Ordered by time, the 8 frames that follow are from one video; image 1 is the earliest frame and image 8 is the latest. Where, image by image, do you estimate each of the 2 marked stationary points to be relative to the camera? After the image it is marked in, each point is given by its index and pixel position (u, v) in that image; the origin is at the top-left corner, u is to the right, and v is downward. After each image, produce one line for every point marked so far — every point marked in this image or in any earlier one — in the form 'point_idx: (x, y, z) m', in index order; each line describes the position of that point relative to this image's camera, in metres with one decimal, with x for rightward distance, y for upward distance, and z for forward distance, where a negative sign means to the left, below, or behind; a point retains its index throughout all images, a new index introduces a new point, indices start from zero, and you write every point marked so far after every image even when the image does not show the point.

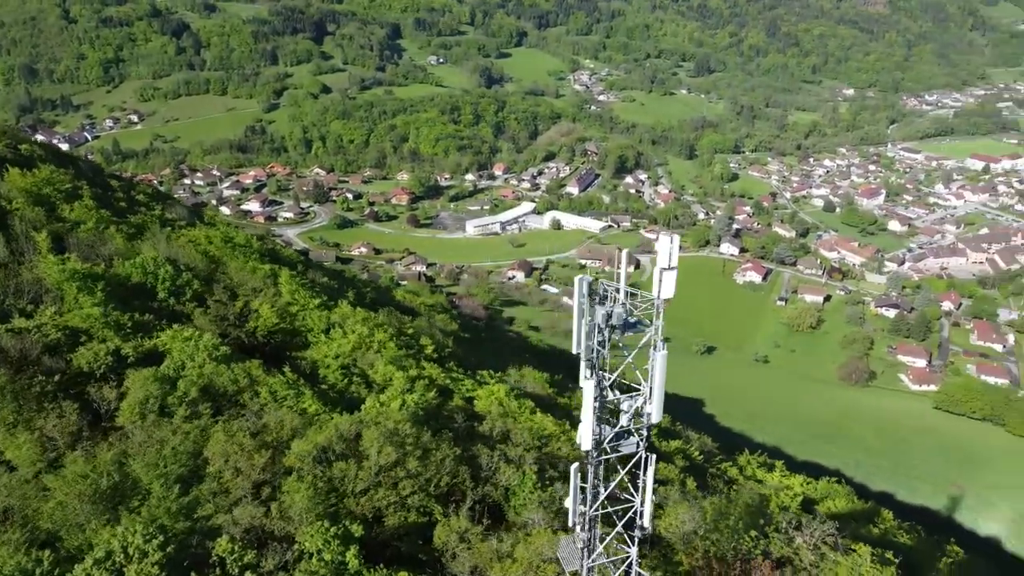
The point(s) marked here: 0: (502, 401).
0: (0.0, -0.8, +5.5) m
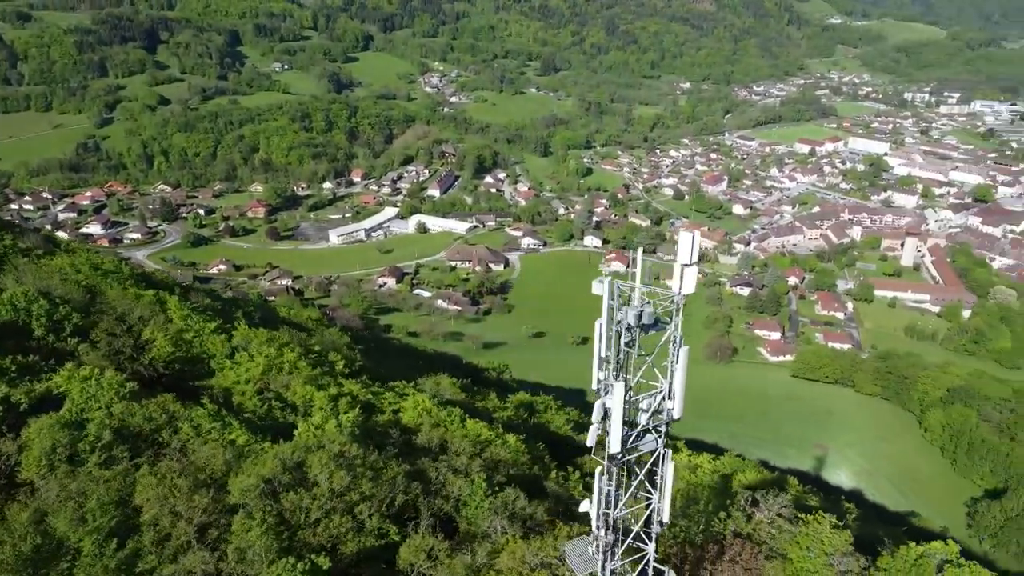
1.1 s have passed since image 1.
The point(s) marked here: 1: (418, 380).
0: (-0.5, -0.8, +5.4) m
1: (-0.8, -0.8, +6.8) m
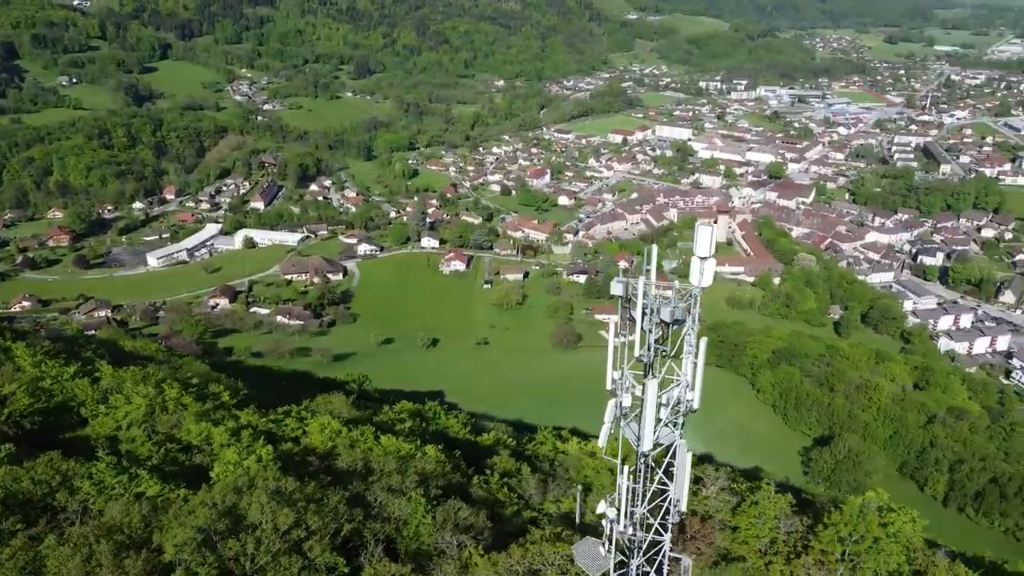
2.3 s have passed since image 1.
0: (-1.1, -0.9, +5.2) m
1: (-1.7, -0.9, +6.5) m
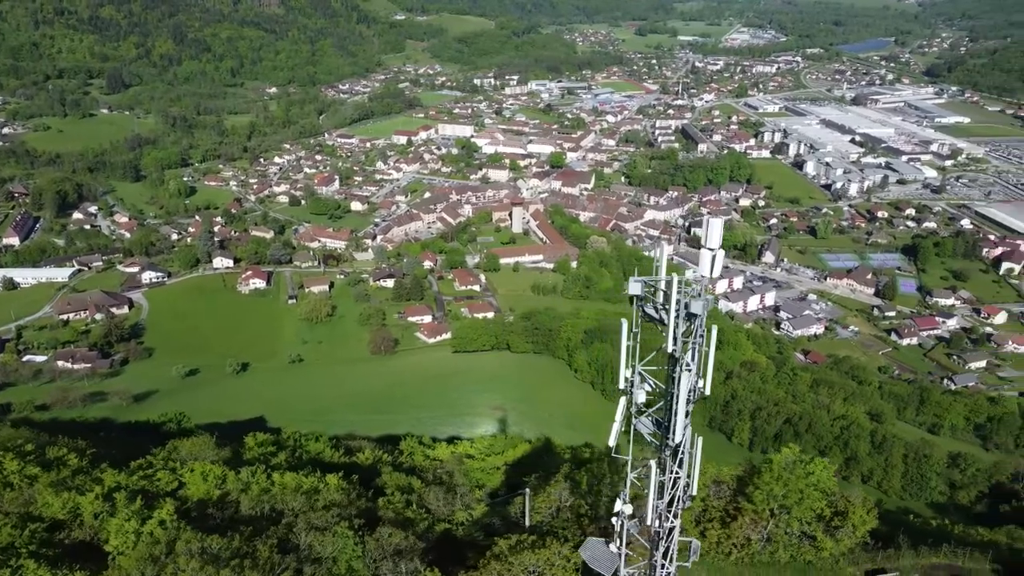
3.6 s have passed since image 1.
0: (-1.7, -1.1, +4.7) m
1: (-2.6, -1.2, +5.9) m
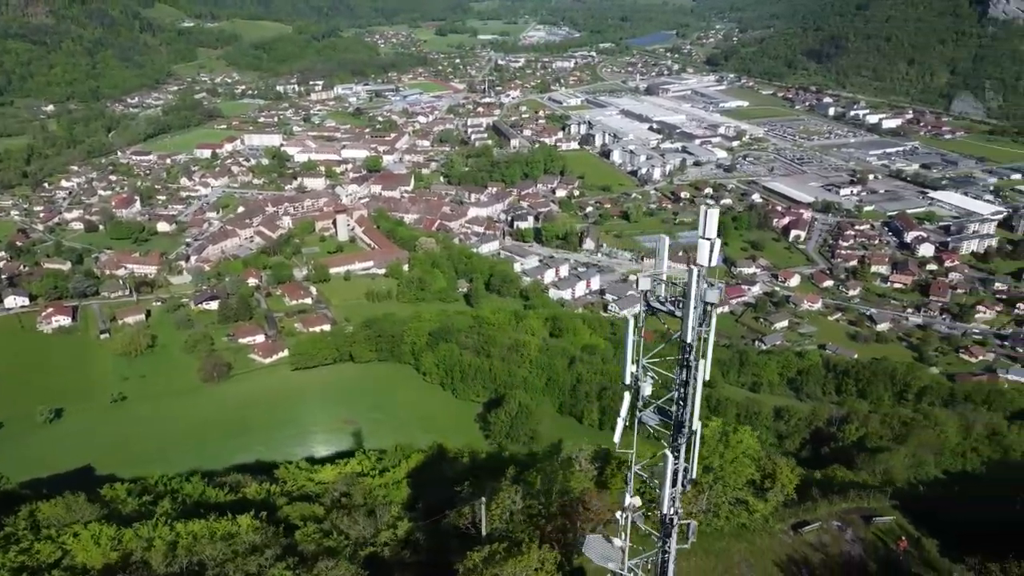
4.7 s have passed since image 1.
0: (-2.1, -1.3, +4.3) m
1: (-3.2, -1.5, +5.2) m
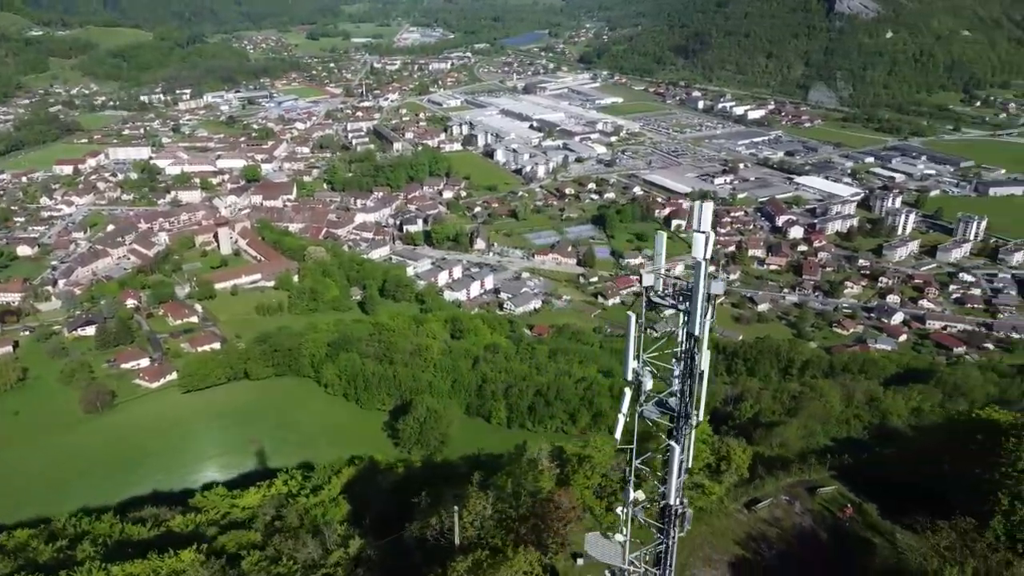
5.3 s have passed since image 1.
0: (-2.3, -1.5, +3.9) m
1: (-3.5, -1.7, +4.7) m
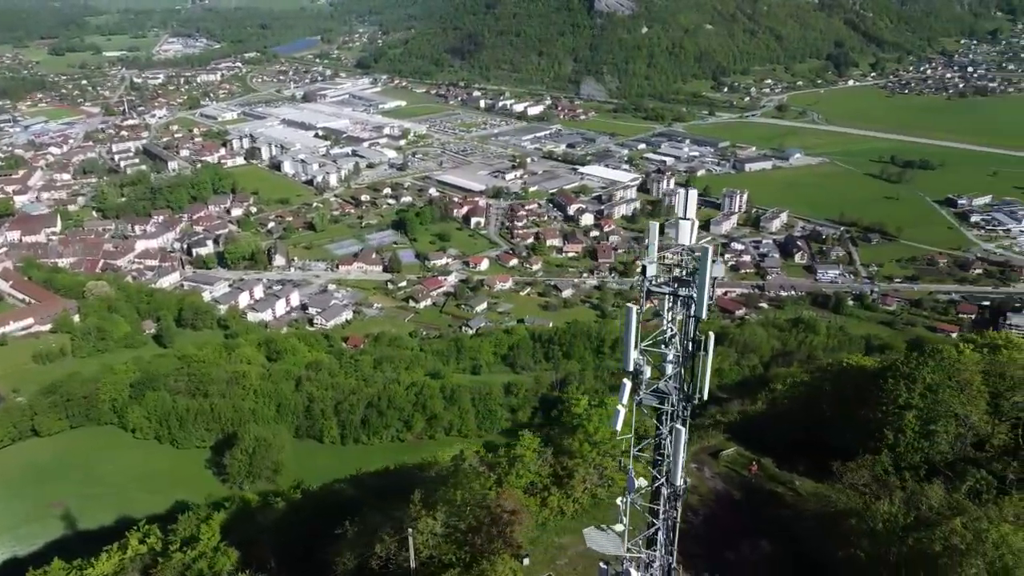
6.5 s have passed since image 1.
0: (-2.6, -1.8, +3.3) m
1: (-3.9, -2.2, +3.8) m
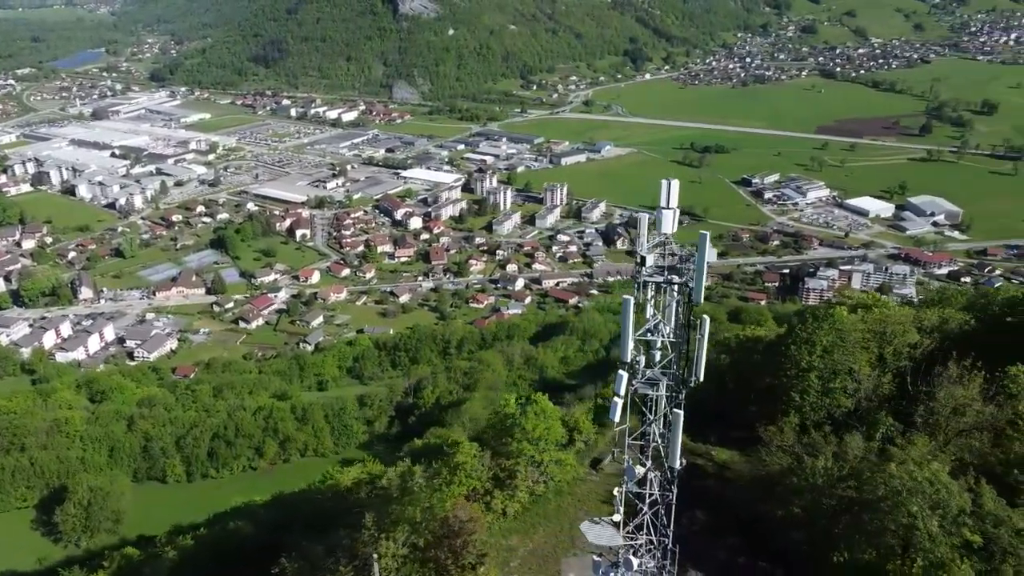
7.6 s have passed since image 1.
0: (-2.6, -2.0, +2.7) m
1: (-3.9, -2.5, +2.9) m
